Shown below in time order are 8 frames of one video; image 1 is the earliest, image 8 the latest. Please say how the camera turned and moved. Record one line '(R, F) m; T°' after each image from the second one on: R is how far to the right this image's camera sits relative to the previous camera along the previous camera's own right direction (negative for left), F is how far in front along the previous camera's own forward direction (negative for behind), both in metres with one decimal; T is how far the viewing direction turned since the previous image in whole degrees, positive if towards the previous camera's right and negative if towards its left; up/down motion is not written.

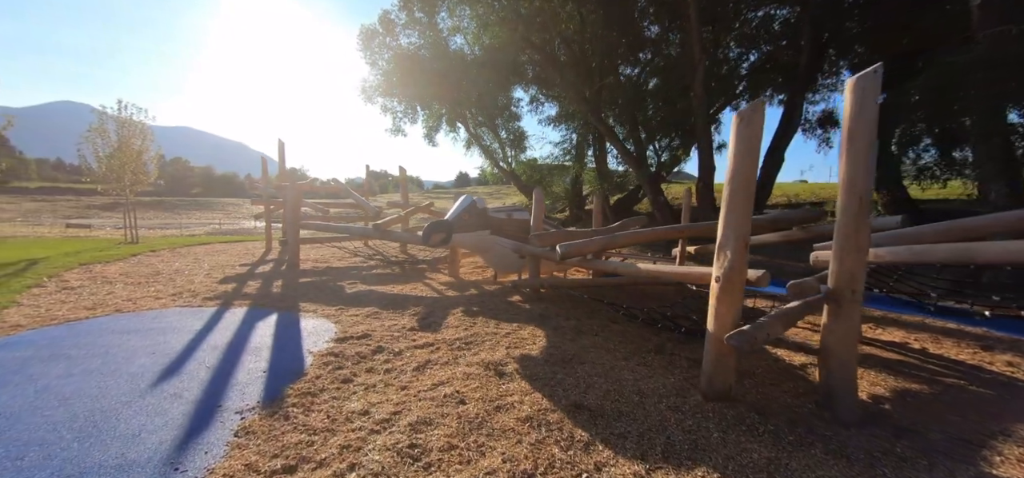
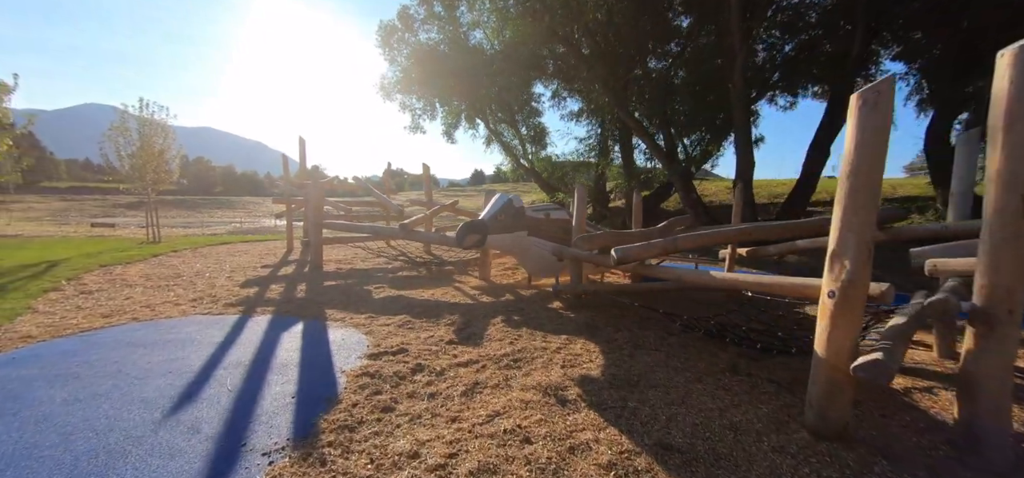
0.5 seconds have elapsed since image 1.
(-0.4, +0.5) m; -2°
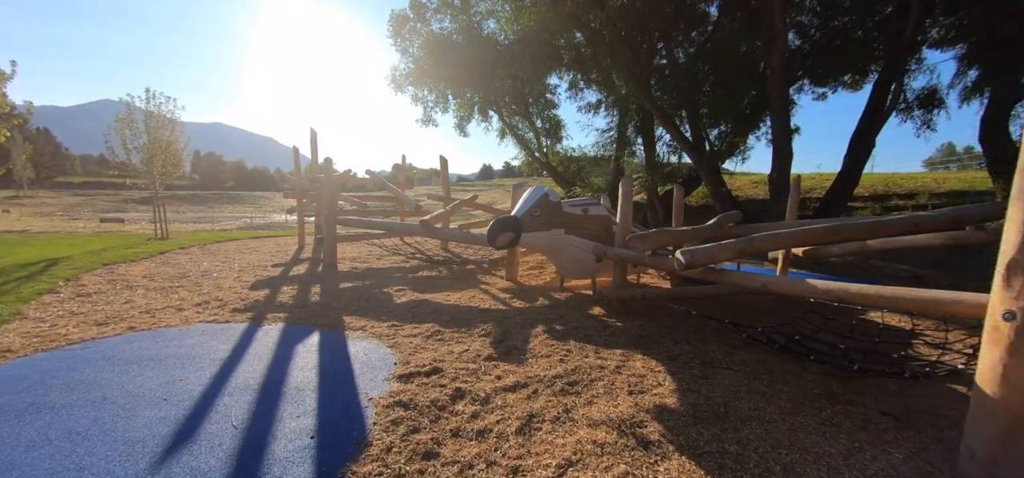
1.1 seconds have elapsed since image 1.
(-0.4, +0.6) m; -1°
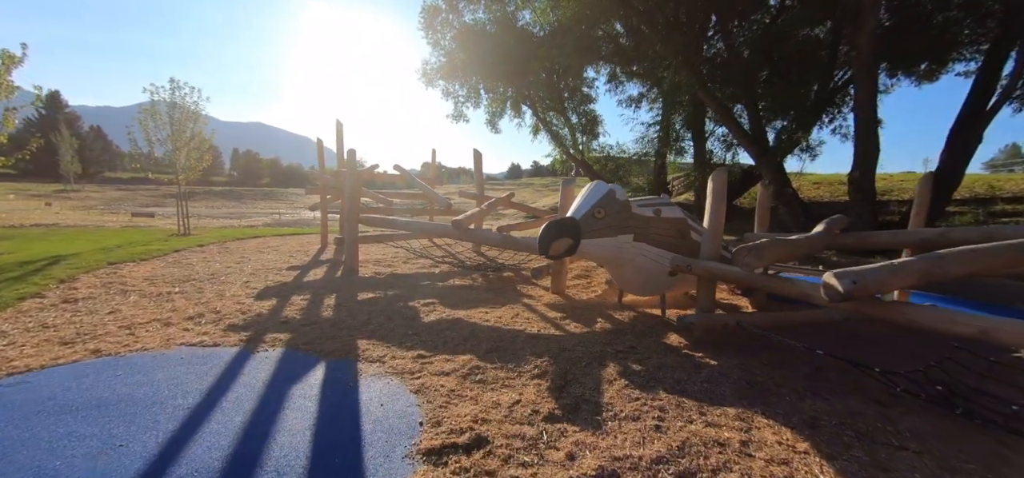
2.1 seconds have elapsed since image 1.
(-0.3, +1.0) m; -4°
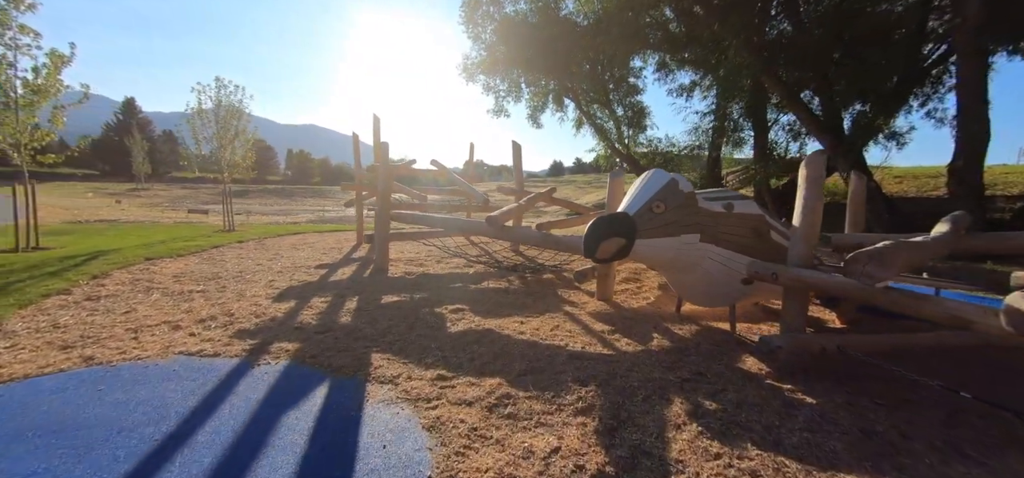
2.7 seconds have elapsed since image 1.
(0.0, +0.6) m; -6°
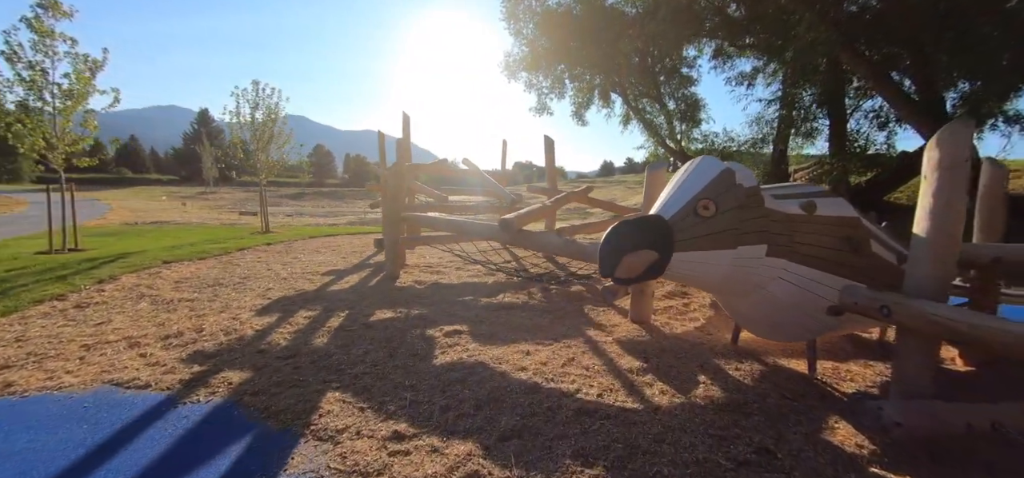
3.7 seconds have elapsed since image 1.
(+0.3, +0.8) m; -7°
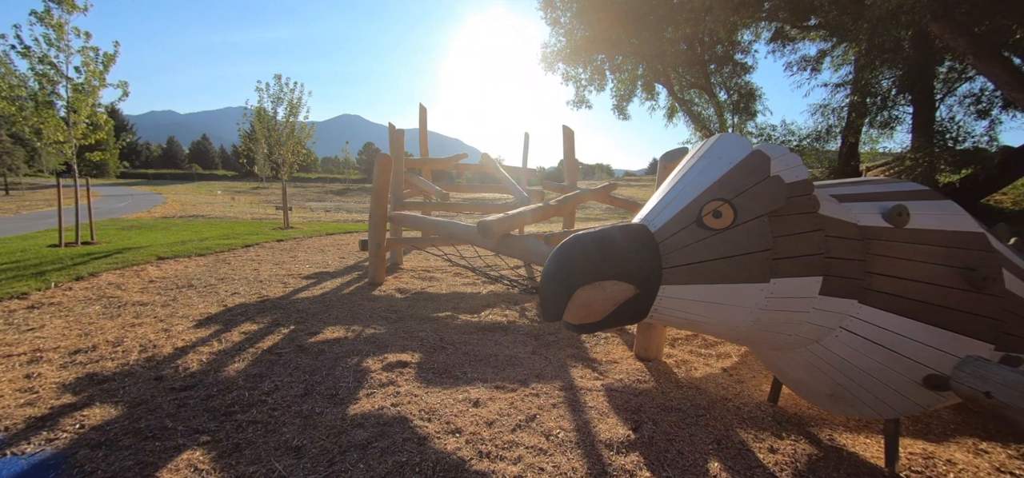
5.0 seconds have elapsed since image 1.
(+0.5, +0.8) m; -6°
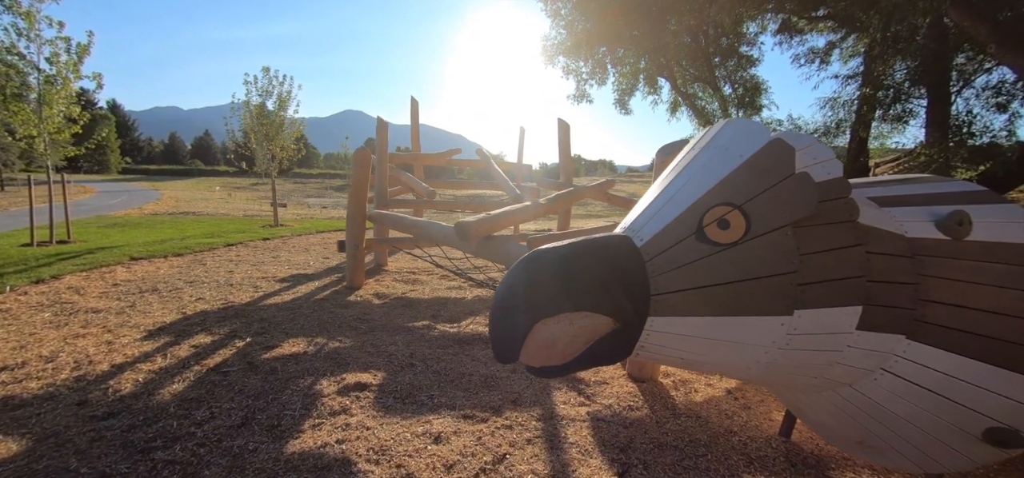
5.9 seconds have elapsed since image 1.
(+0.2, +0.3) m; 0°
